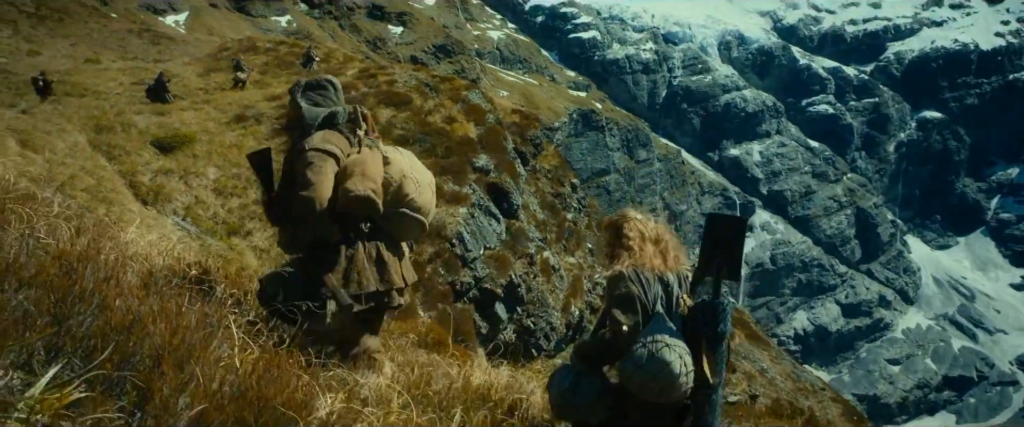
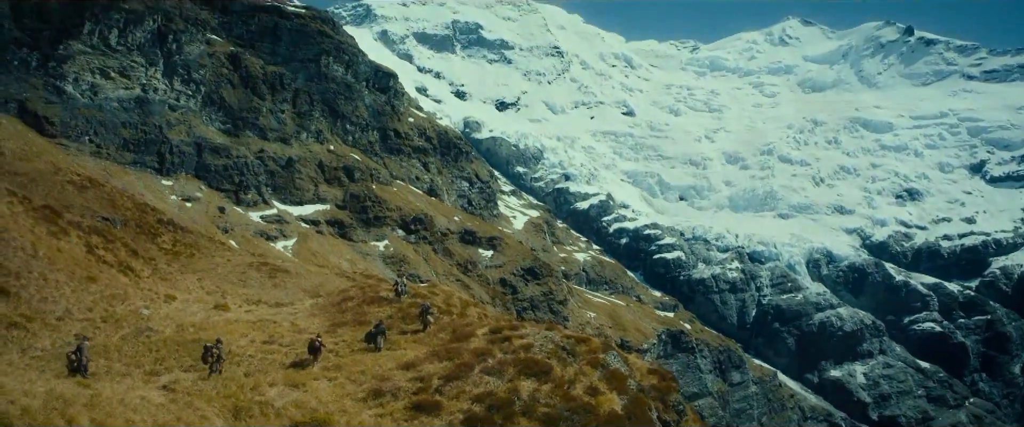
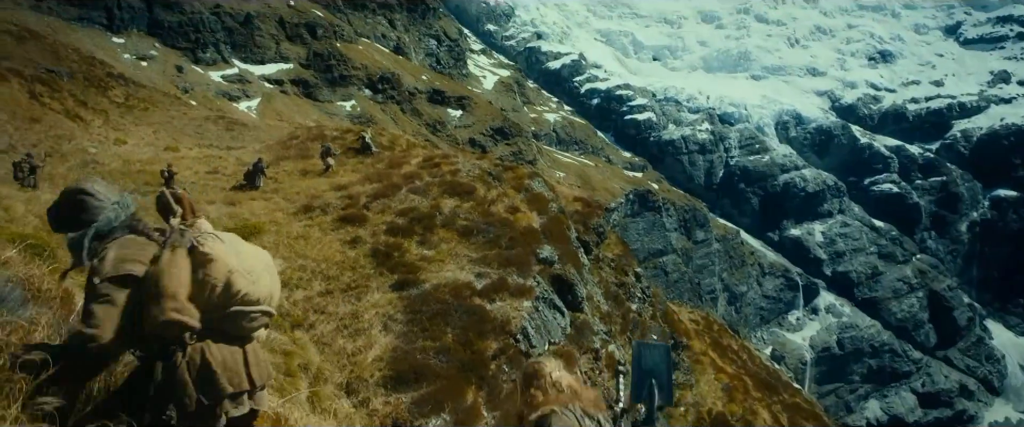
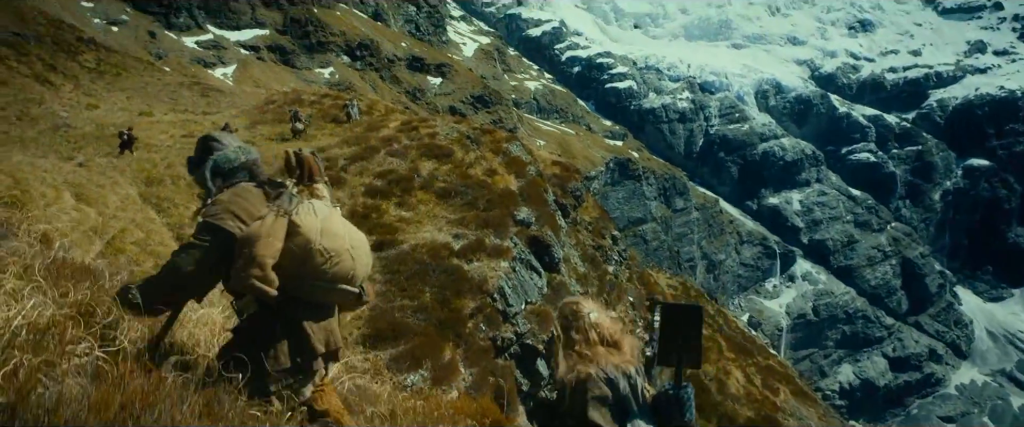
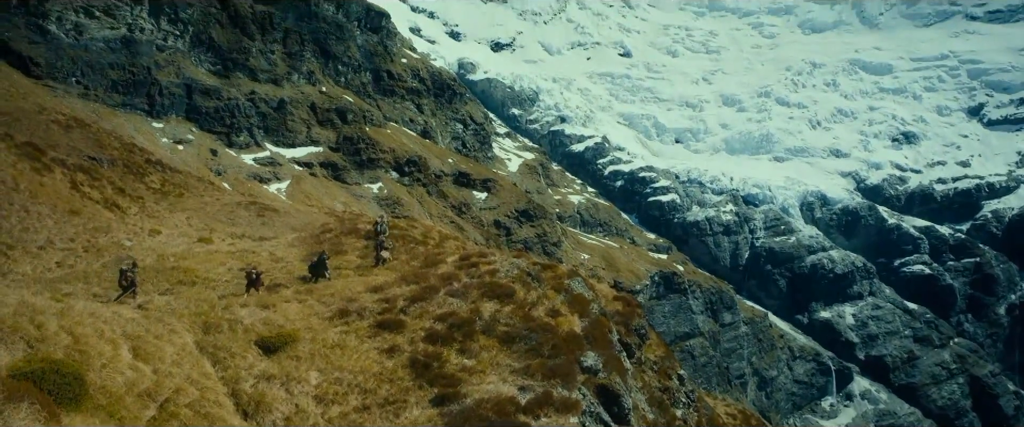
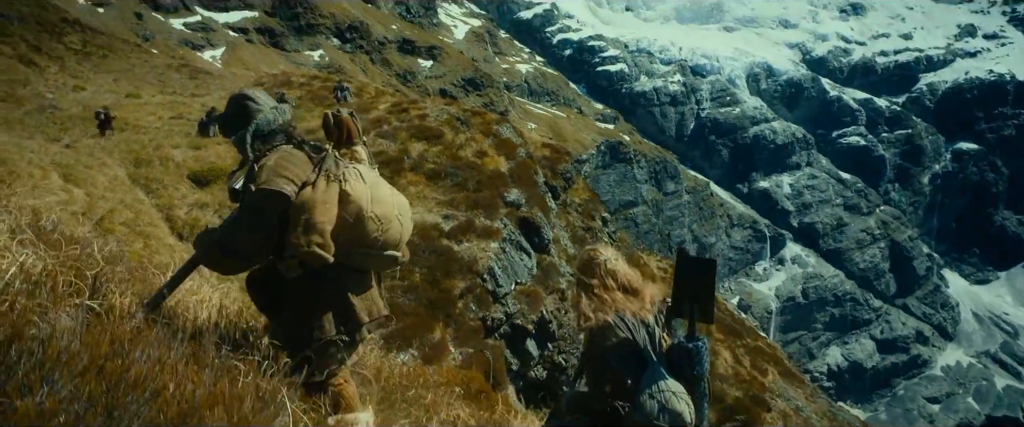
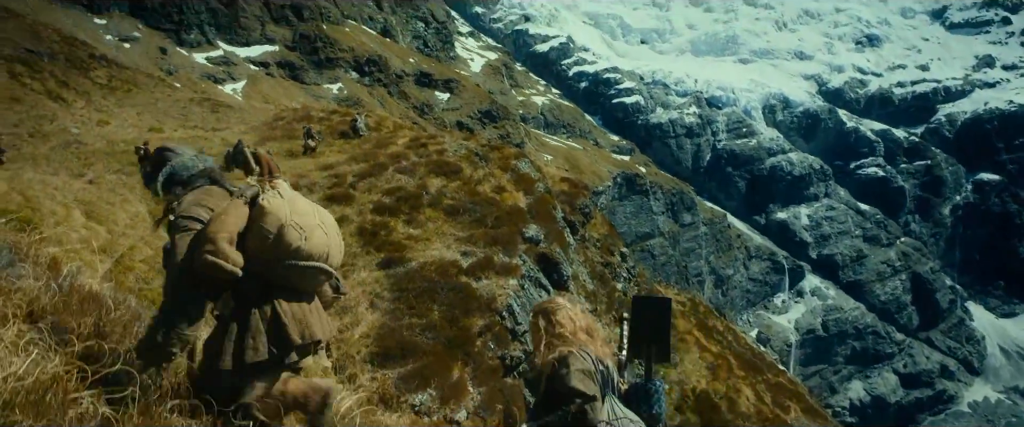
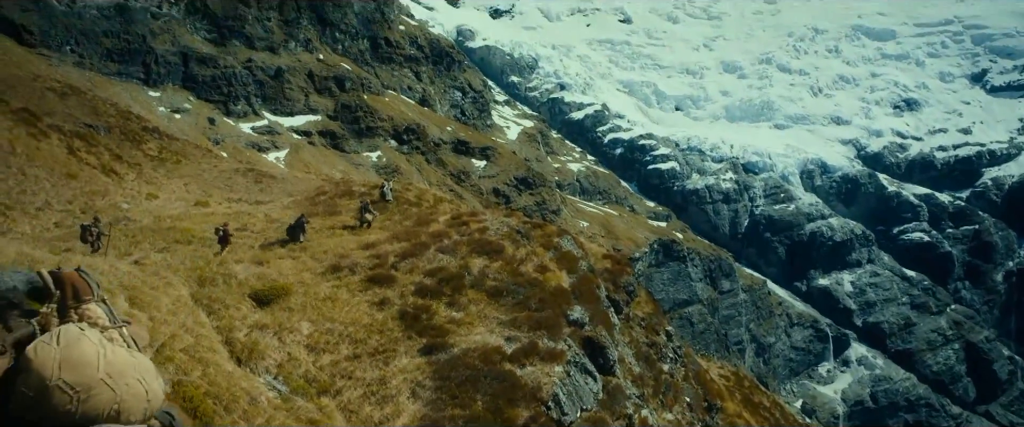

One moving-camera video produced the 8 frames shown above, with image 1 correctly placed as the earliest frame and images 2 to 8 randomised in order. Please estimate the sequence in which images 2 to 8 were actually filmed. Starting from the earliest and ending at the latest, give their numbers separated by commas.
6, 4, 7, 3, 8, 5, 2
